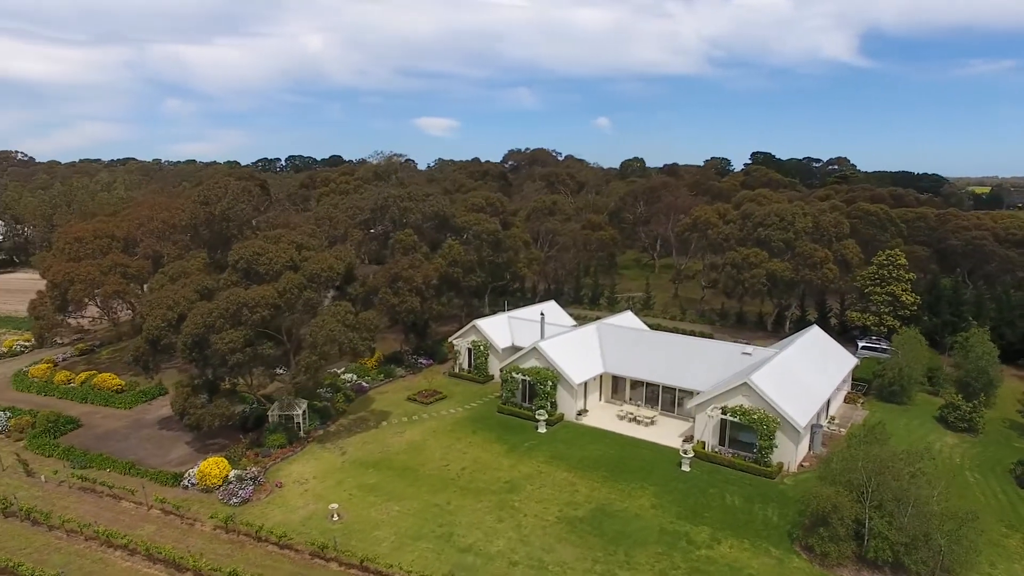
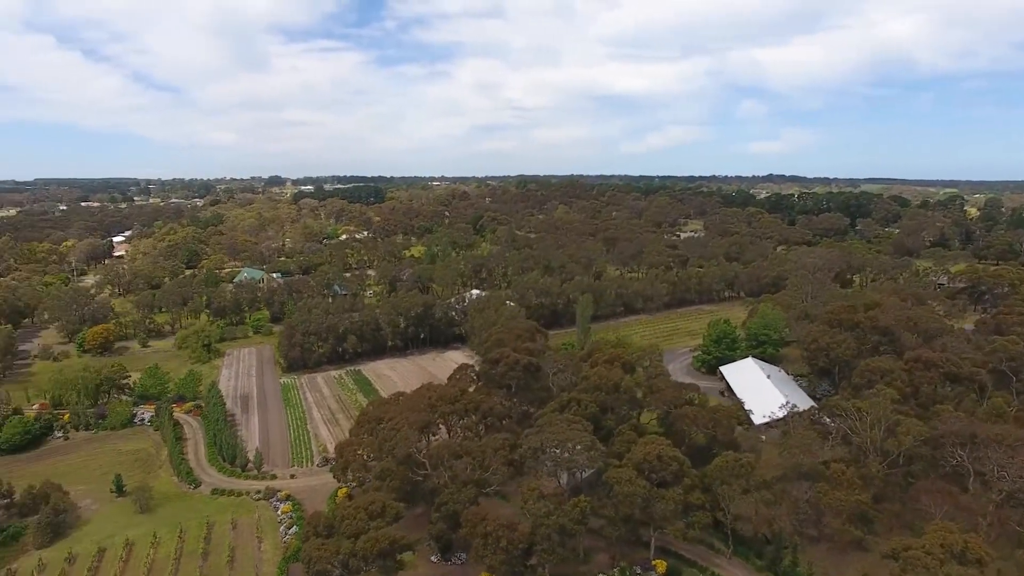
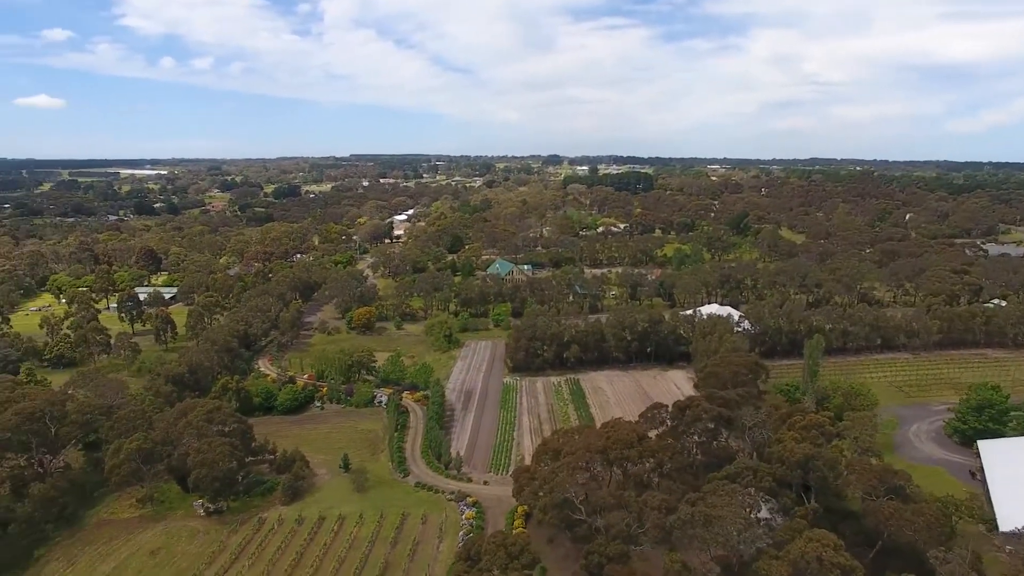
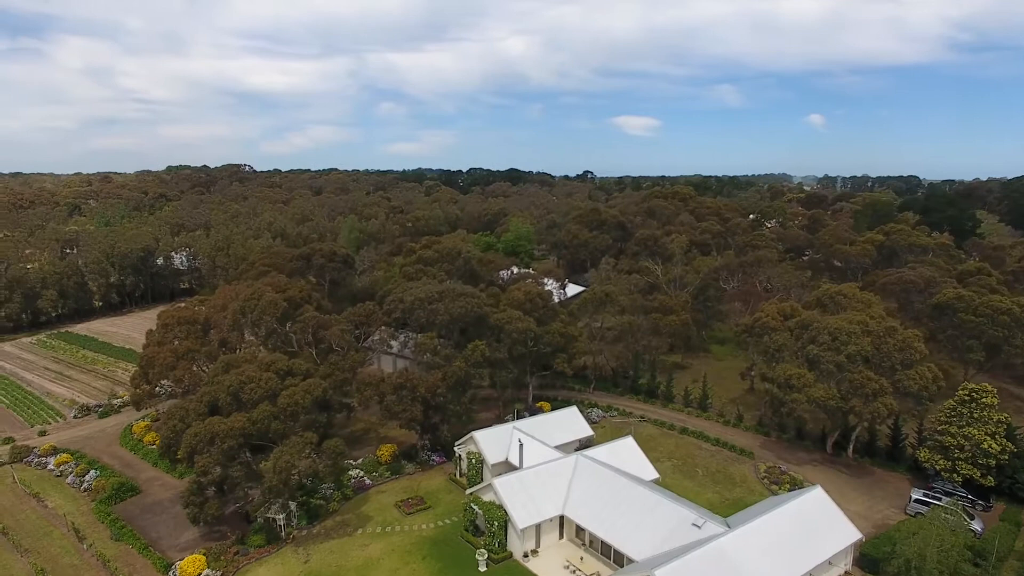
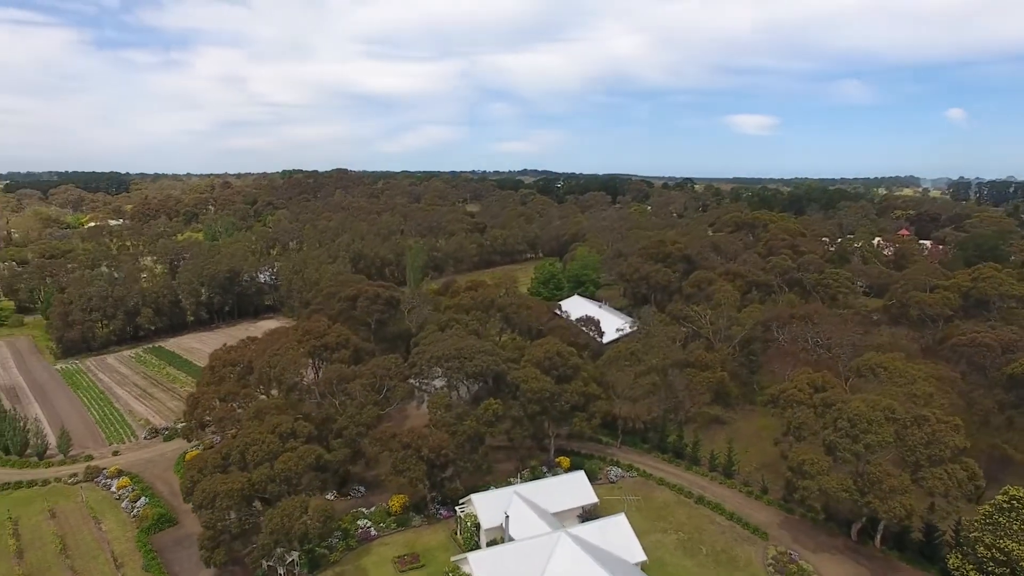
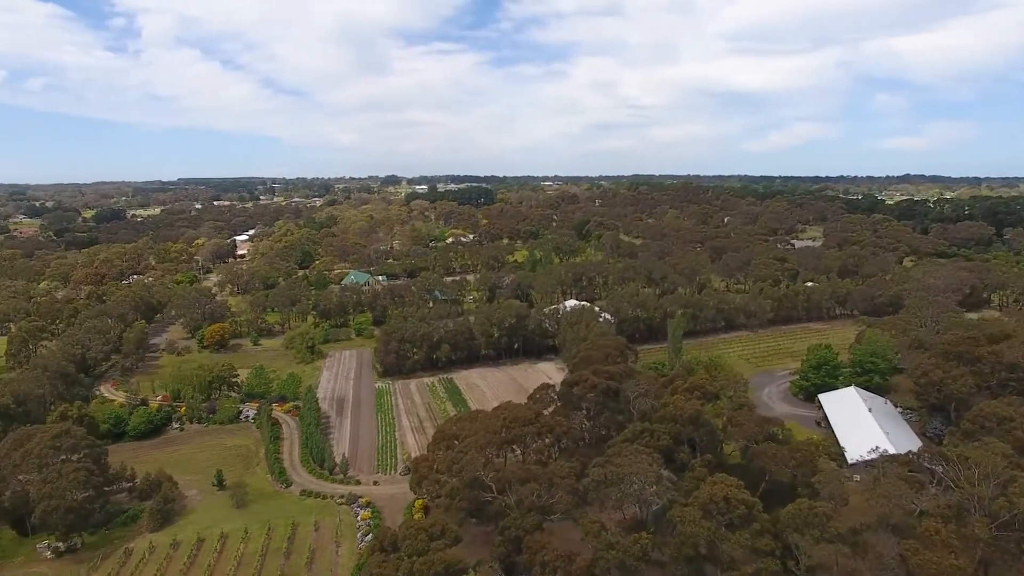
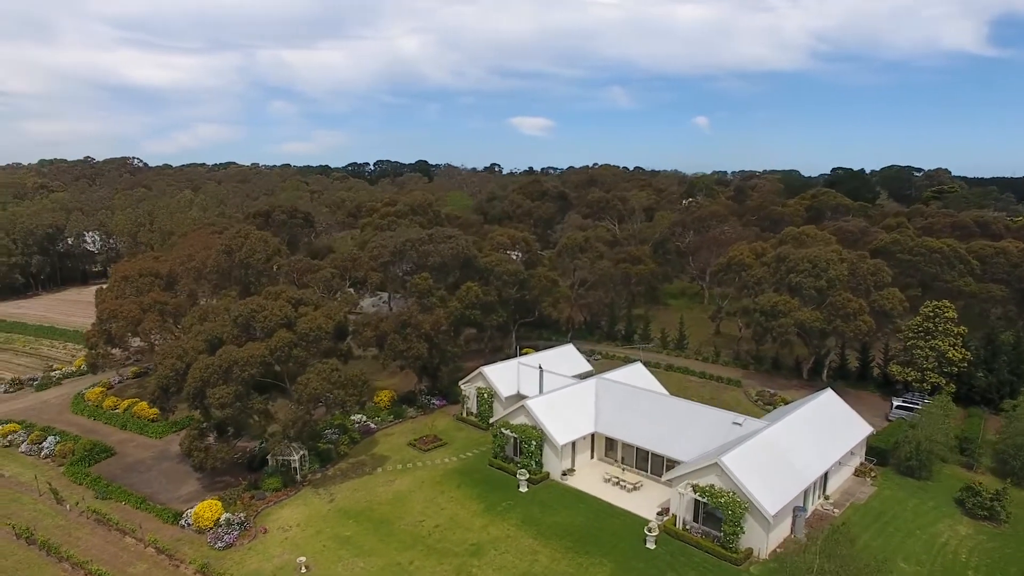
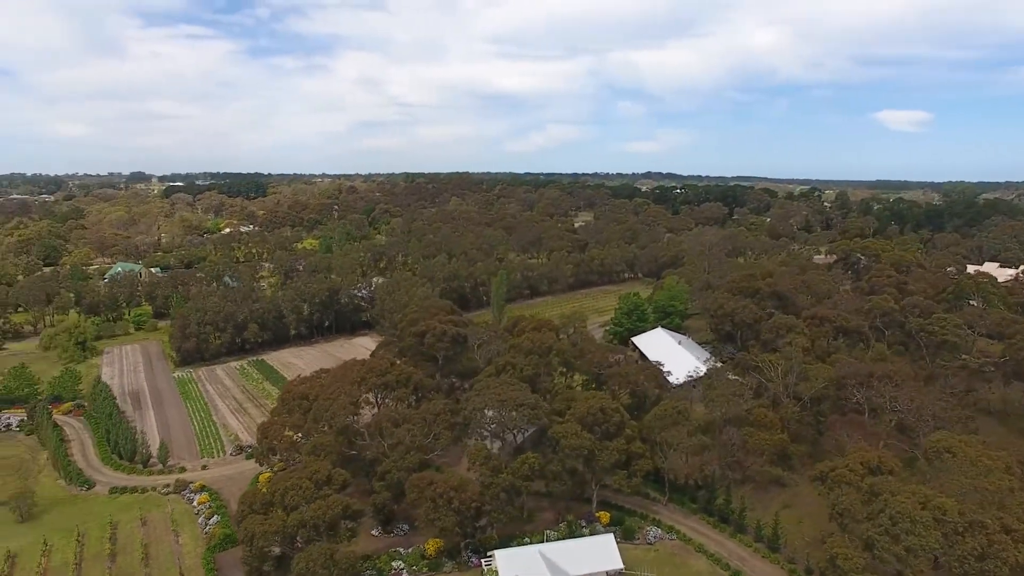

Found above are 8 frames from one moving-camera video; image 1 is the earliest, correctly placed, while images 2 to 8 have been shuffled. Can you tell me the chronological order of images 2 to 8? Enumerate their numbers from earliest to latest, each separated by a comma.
7, 4, 5, 8, 2, 6, 3
